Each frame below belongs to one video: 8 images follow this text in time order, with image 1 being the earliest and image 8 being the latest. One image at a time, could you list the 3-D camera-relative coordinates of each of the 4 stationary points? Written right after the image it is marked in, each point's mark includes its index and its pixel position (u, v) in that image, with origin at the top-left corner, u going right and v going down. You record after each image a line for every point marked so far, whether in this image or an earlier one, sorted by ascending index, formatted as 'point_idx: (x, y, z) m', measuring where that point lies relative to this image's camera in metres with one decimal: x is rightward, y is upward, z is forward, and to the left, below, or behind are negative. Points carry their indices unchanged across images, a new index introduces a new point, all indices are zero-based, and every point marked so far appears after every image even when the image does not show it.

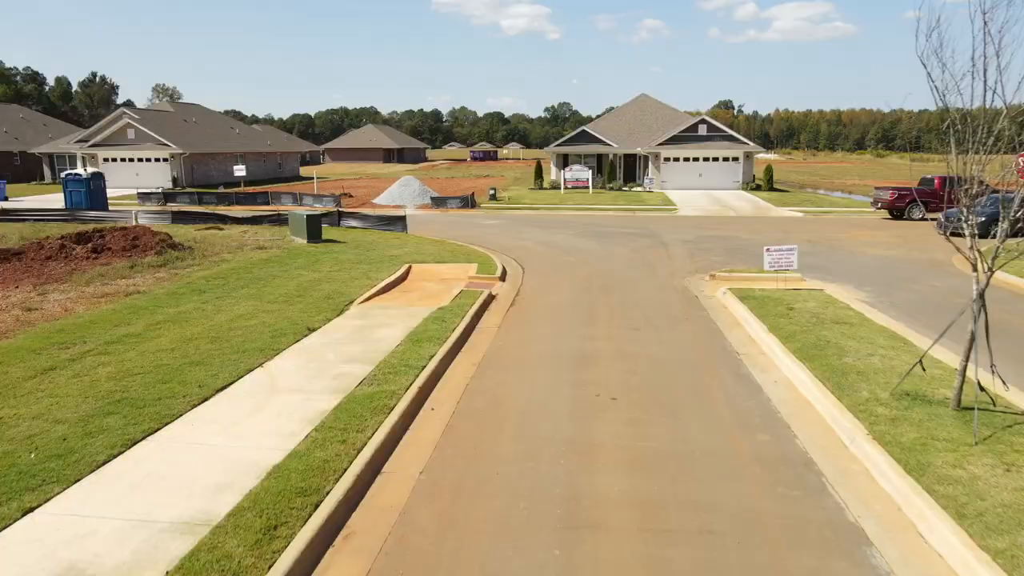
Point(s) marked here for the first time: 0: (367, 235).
0: (-4.0, +1.4, +19.6) m
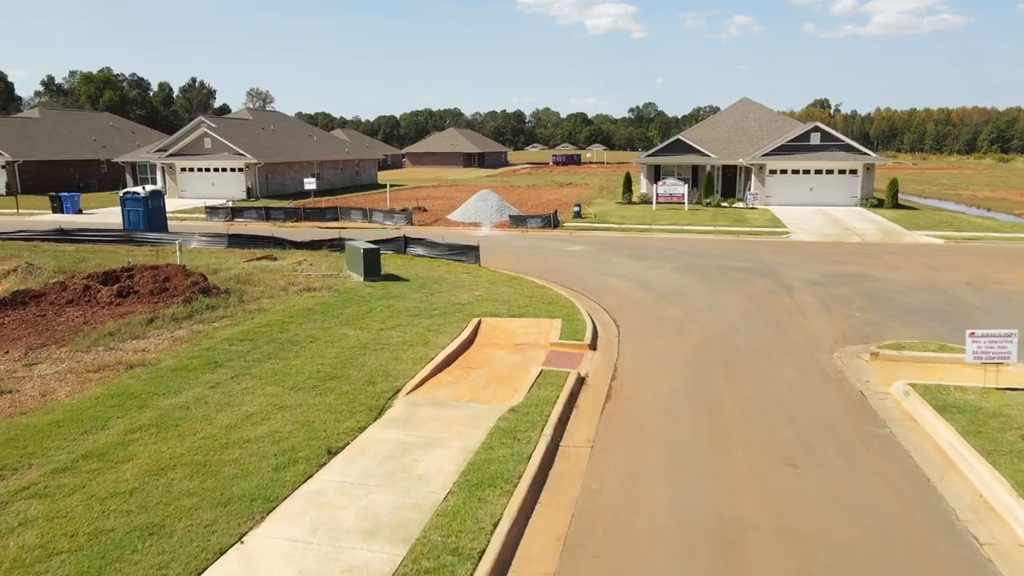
0: (-1.9, +0.4, +17.1) m
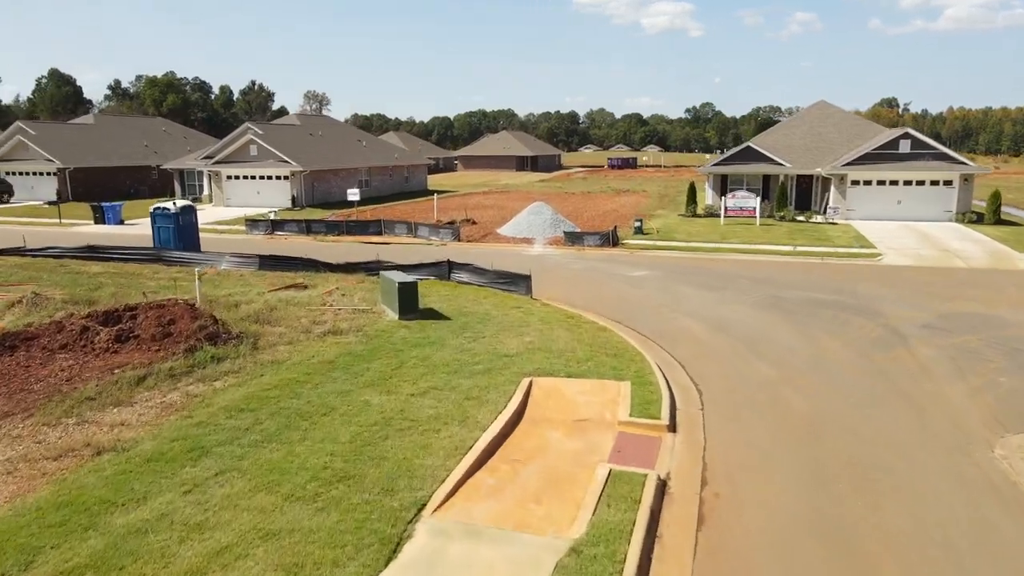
0: (-0.7, -0.3, +15.1) m
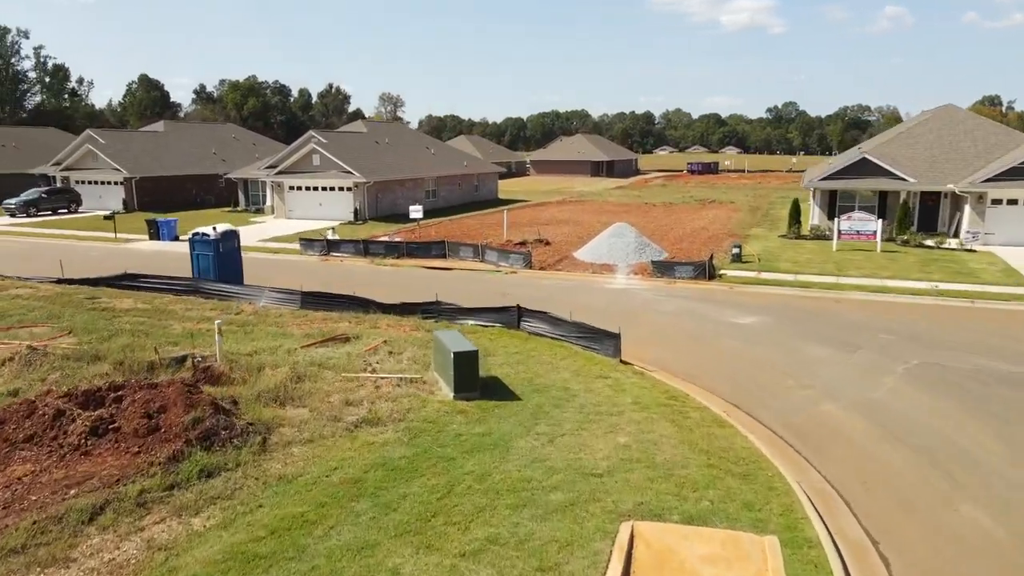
0: (+0.7, -1.4, +12.1) m
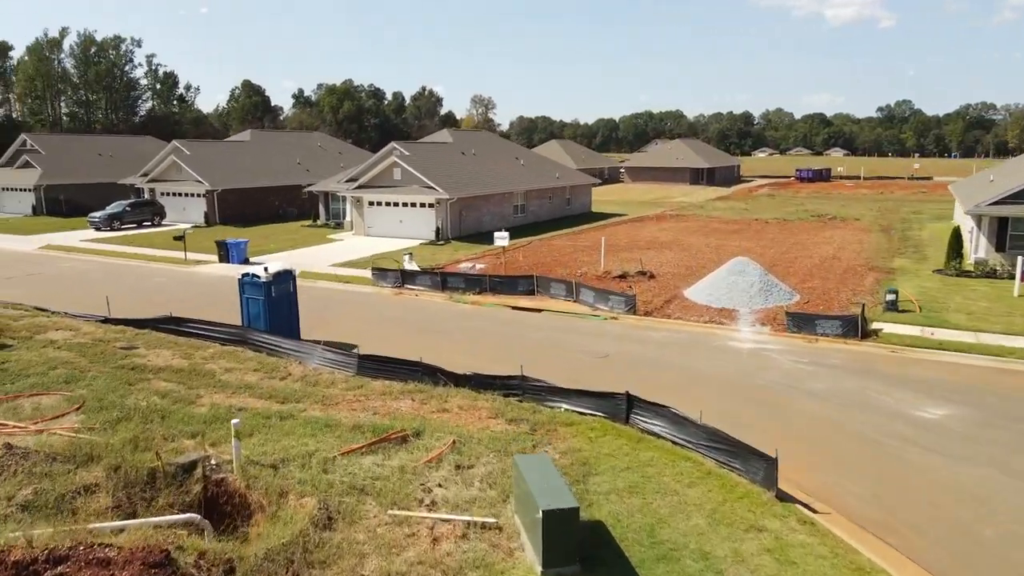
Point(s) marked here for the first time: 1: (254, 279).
0: (+2.1, -2.7, +8.6) m
1: (-5.7, +0.2, +15.9) m
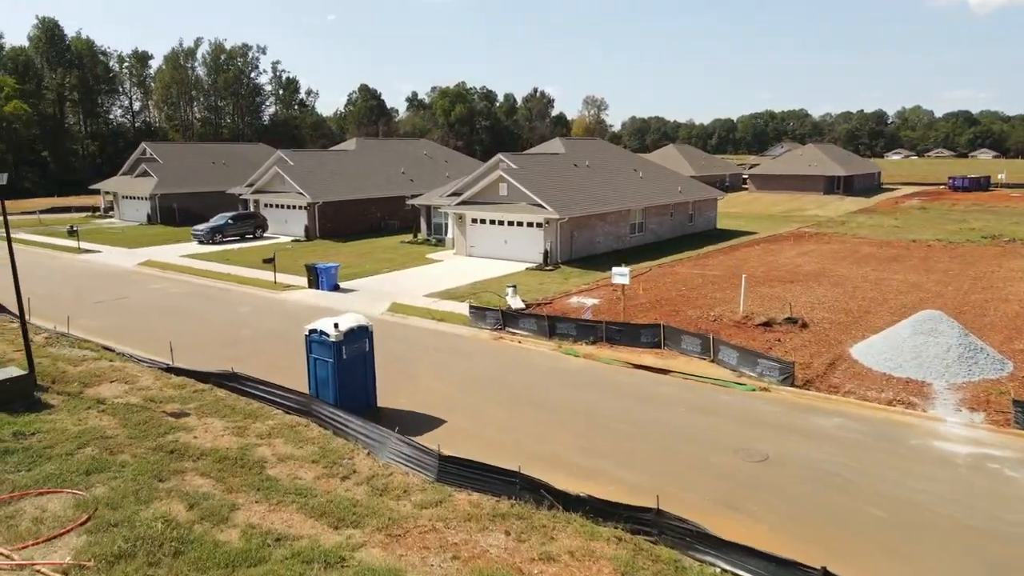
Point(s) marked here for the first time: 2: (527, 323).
0: (+3.1, -3.9, +4.8) m
1: (-3.4, -0.9, +13.1) m
2: (+0.4, -0.9, +19.2) m
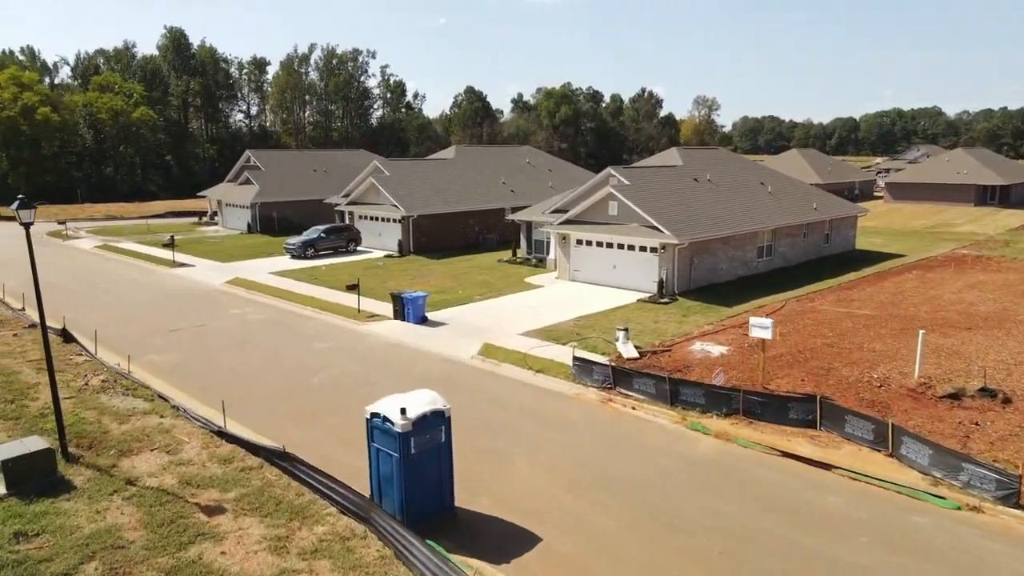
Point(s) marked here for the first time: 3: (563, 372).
0: (+3.4, -5.1, +1.1) m
1: (-1.8, -1.9, +10.3) m
2: (+2.9, -2.1, +15.8) m
3: (+1.3, -2.1, +17.3) m
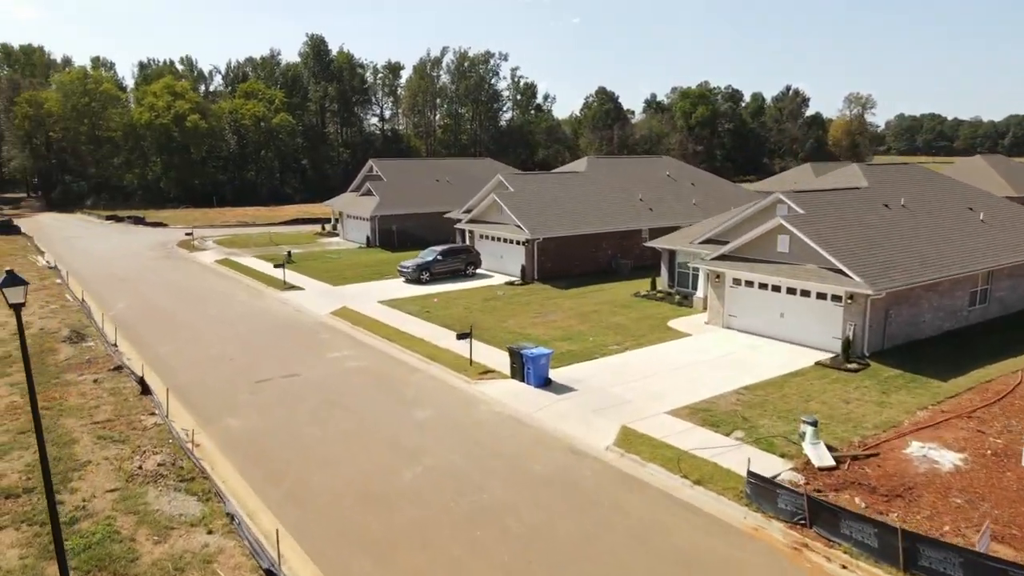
0: (+3.2, -6.7, -3.6) m
1: (-0.3, -3.3, +6.4) m
2: (+5.3, -3.6, +11.0) m
3: (+3.9, -3.6, +12.7) m
